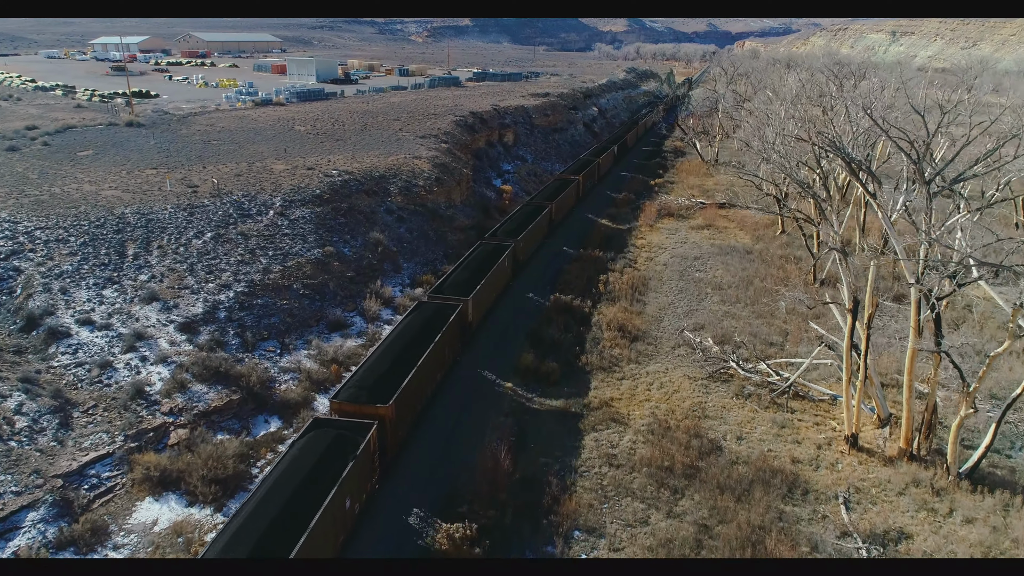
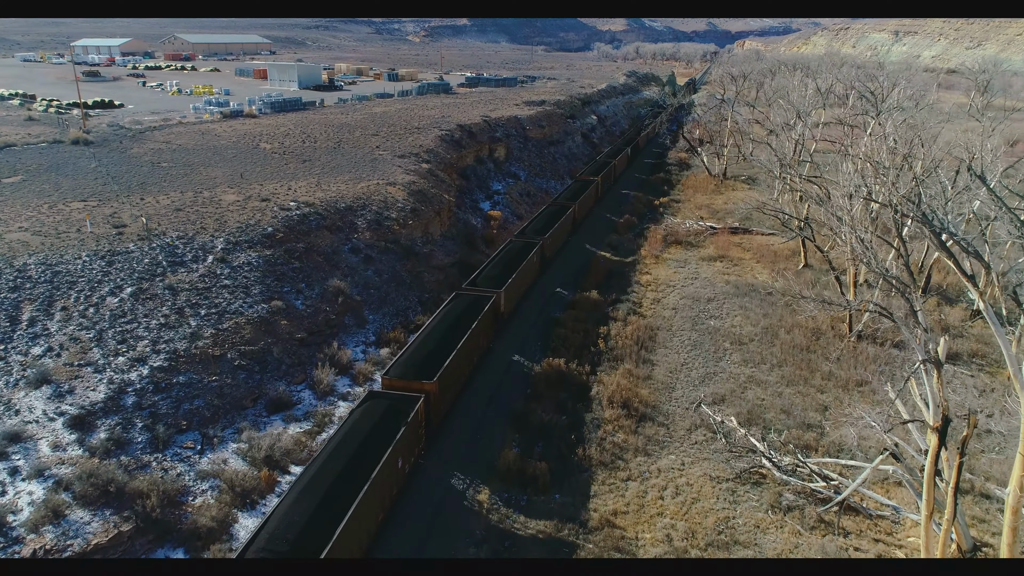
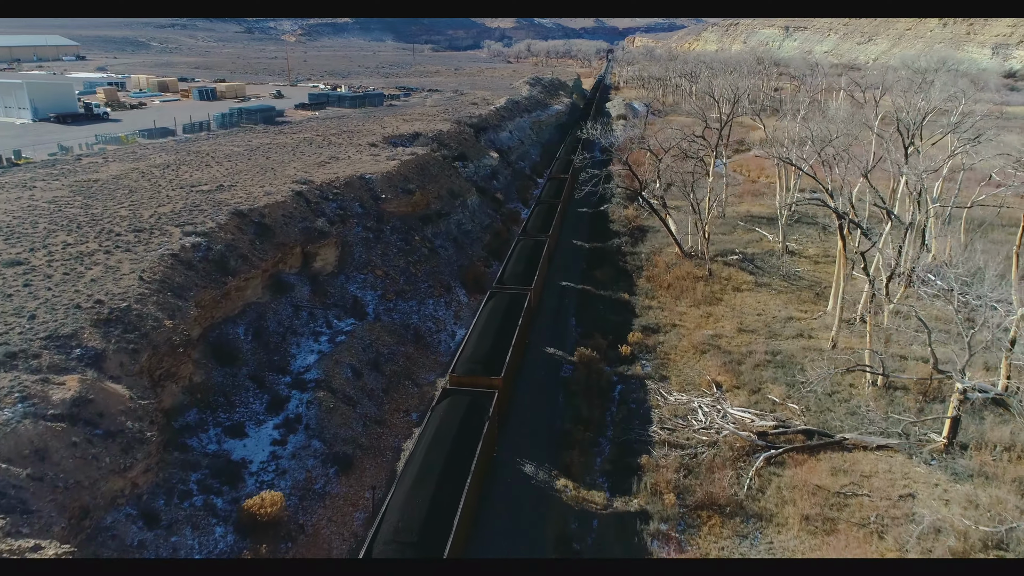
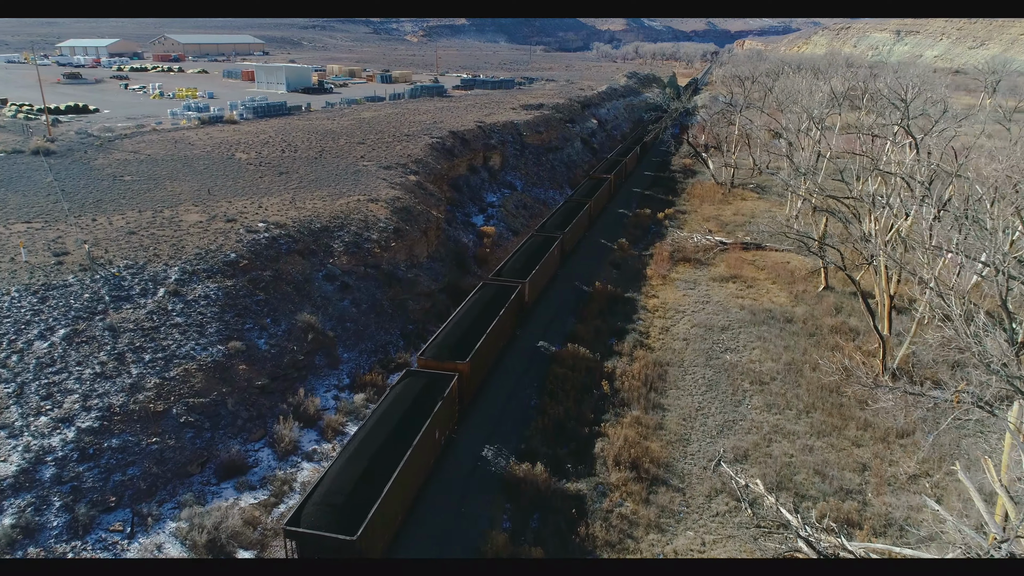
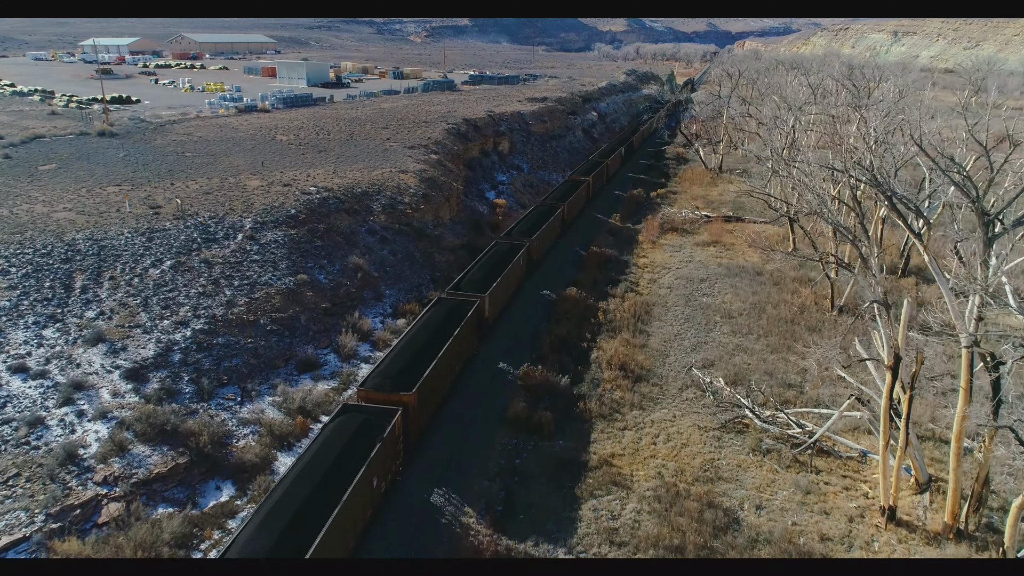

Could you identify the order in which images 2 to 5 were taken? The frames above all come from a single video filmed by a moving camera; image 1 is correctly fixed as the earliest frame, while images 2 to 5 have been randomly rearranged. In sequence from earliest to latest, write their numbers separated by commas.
5, 2, 4, 3
